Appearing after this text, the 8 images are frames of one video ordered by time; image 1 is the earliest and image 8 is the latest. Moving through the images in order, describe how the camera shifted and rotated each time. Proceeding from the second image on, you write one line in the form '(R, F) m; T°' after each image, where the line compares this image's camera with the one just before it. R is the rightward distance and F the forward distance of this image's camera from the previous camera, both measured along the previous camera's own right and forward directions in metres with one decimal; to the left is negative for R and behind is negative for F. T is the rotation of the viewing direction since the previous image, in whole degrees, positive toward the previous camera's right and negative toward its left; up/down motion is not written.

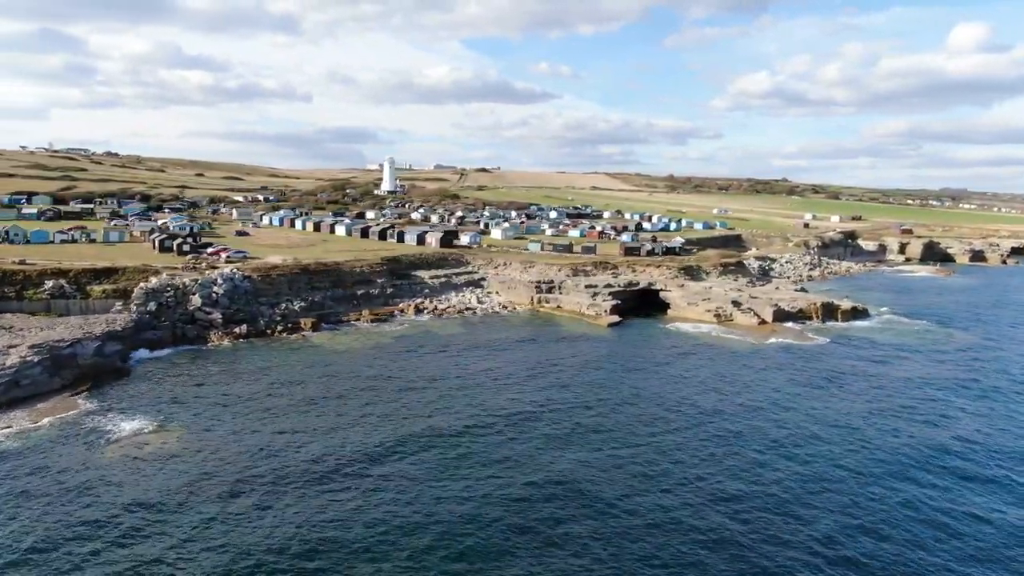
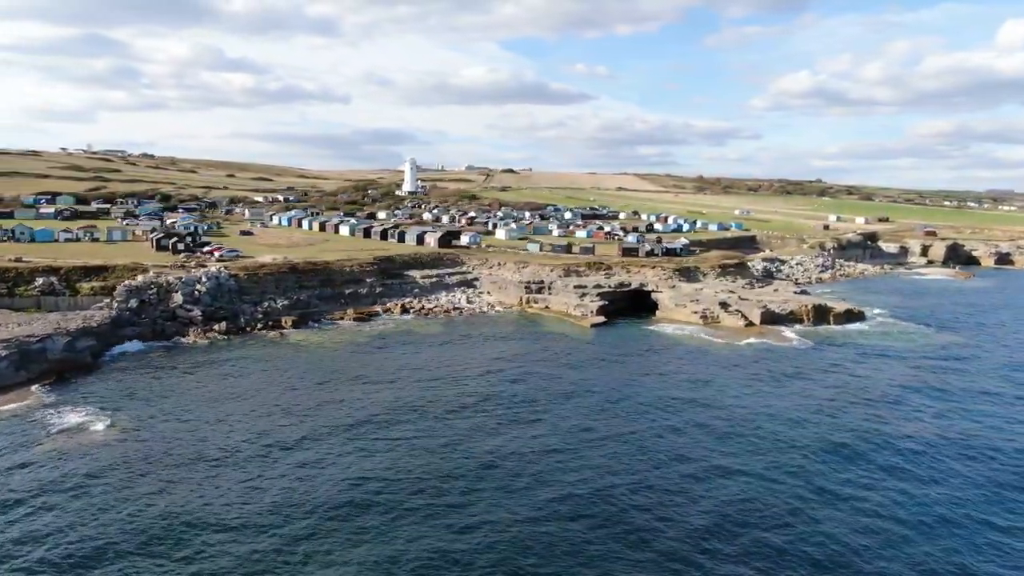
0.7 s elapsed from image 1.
(+3.7, 0.0) m; -3°
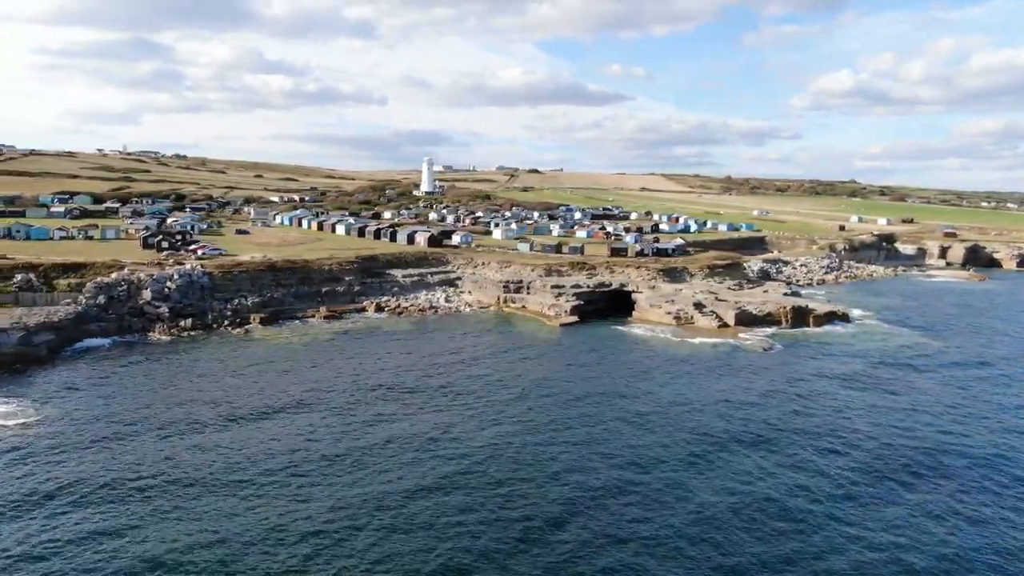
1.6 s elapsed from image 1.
(+4.7, +0.2) m; -3°
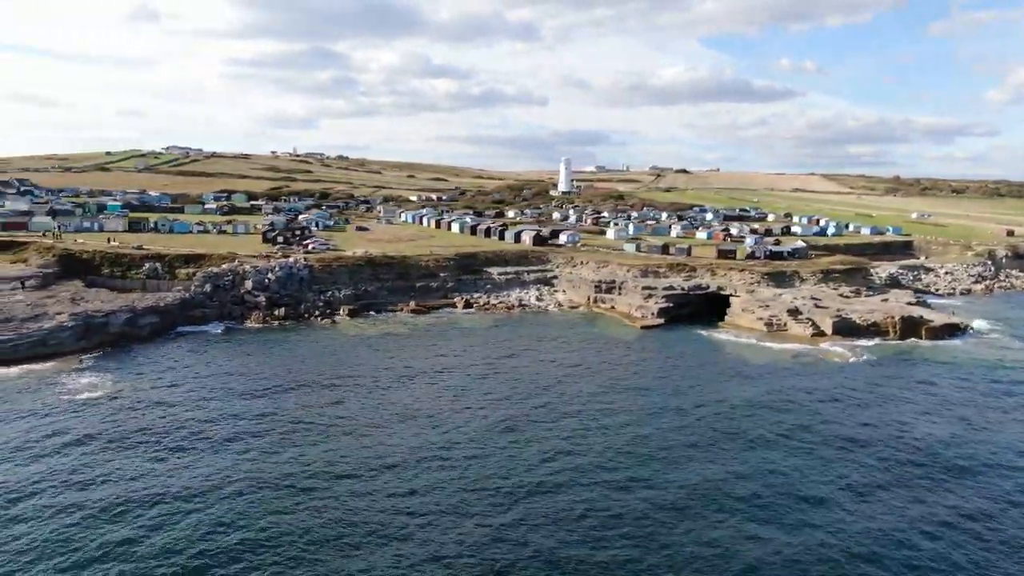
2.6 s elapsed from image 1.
(+5.2, +0.5) m; -11°
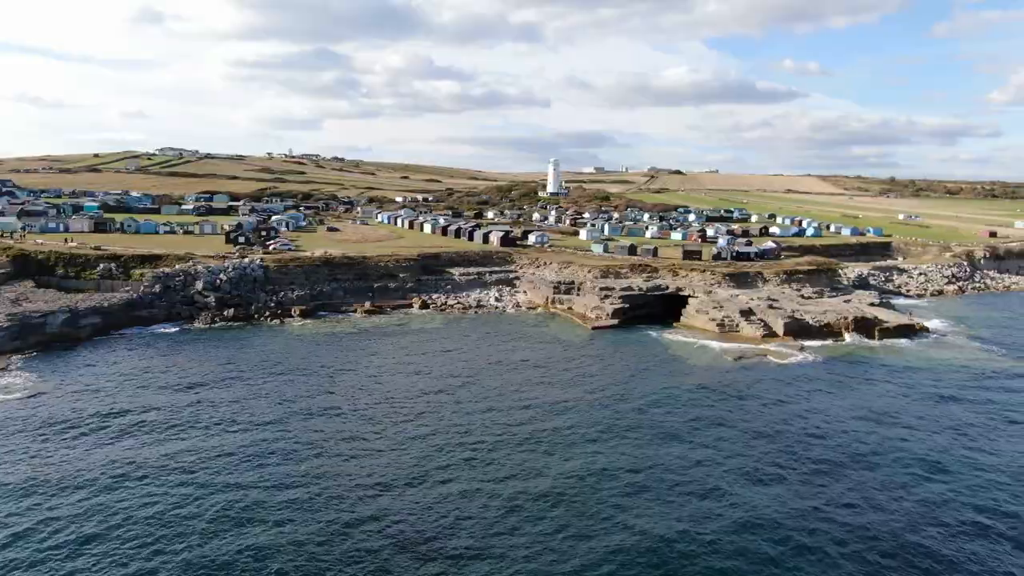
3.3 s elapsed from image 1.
(+3.6, +0.2) m; 0°
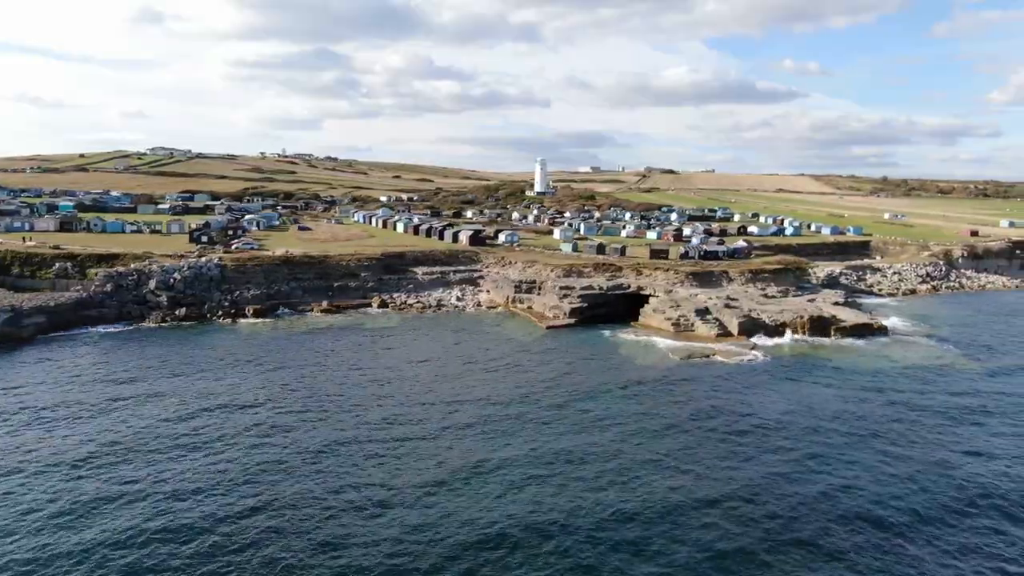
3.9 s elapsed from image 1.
(+3.2, +0.3) m; 0°
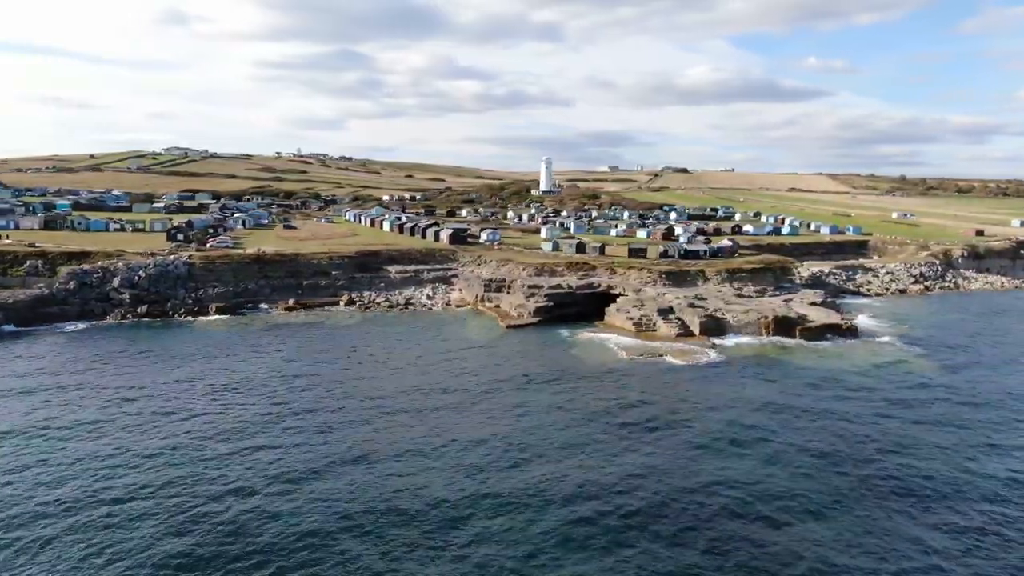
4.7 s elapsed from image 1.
(+4.2, +0.5) m; -2°
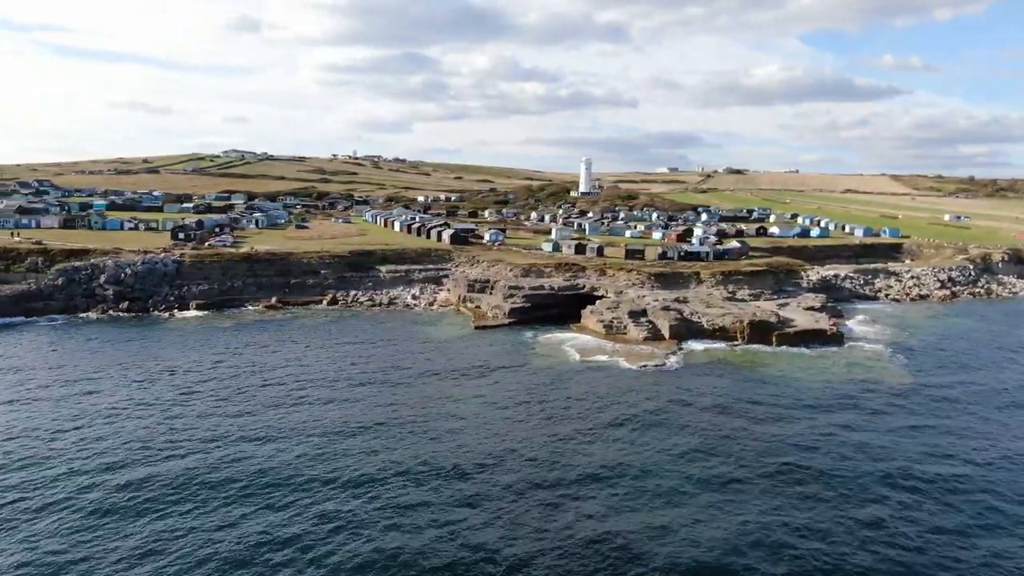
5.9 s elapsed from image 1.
(+6.3, +0.9) m; -5°
